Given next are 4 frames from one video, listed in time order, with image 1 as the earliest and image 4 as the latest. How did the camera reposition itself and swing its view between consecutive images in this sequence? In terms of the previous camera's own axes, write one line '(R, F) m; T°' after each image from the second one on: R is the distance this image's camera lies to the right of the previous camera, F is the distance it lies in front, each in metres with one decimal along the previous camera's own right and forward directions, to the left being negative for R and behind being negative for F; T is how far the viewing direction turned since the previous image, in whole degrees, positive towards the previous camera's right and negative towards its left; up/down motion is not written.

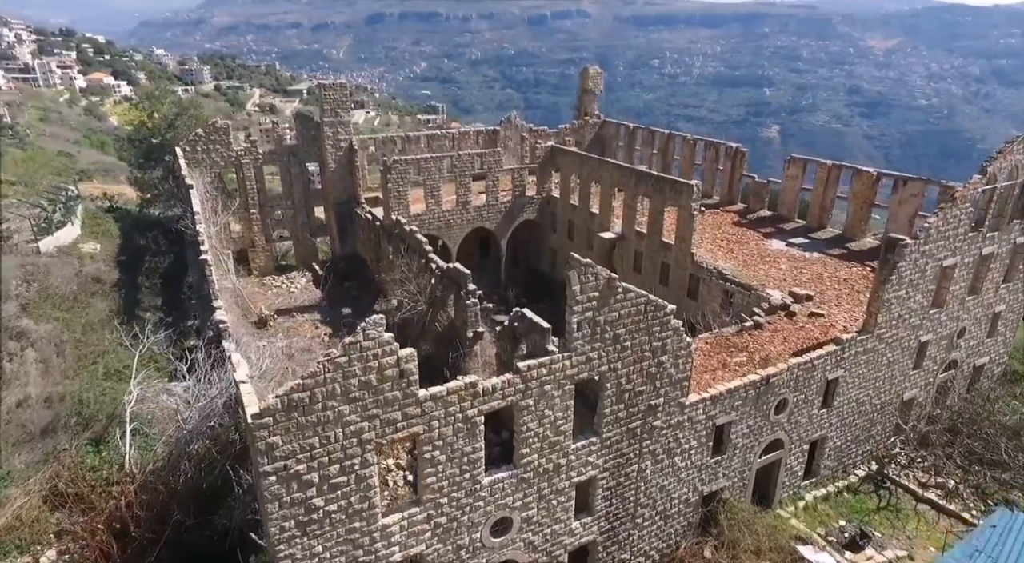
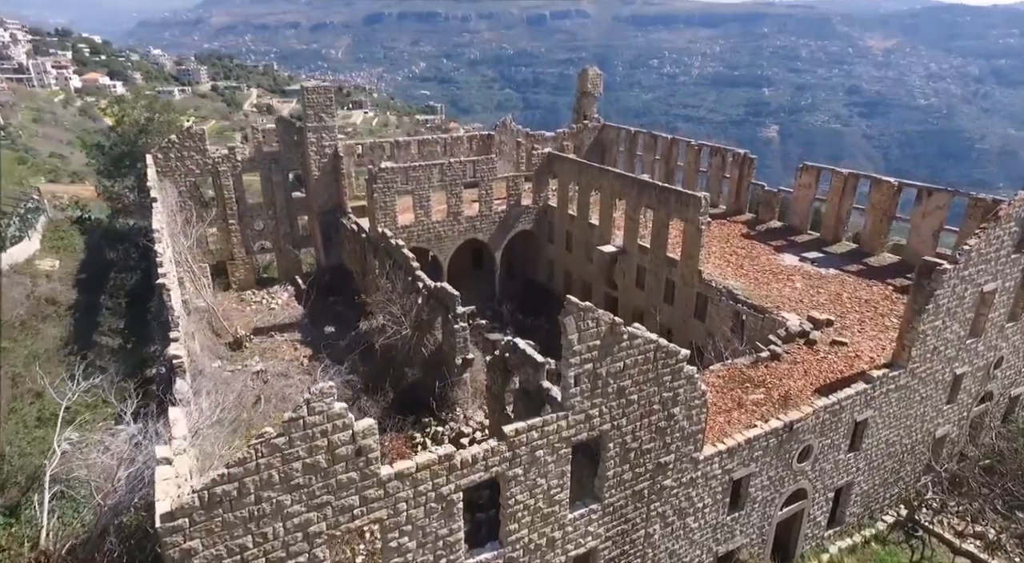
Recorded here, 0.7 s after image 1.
(+0.2, +1.5) m; 0°
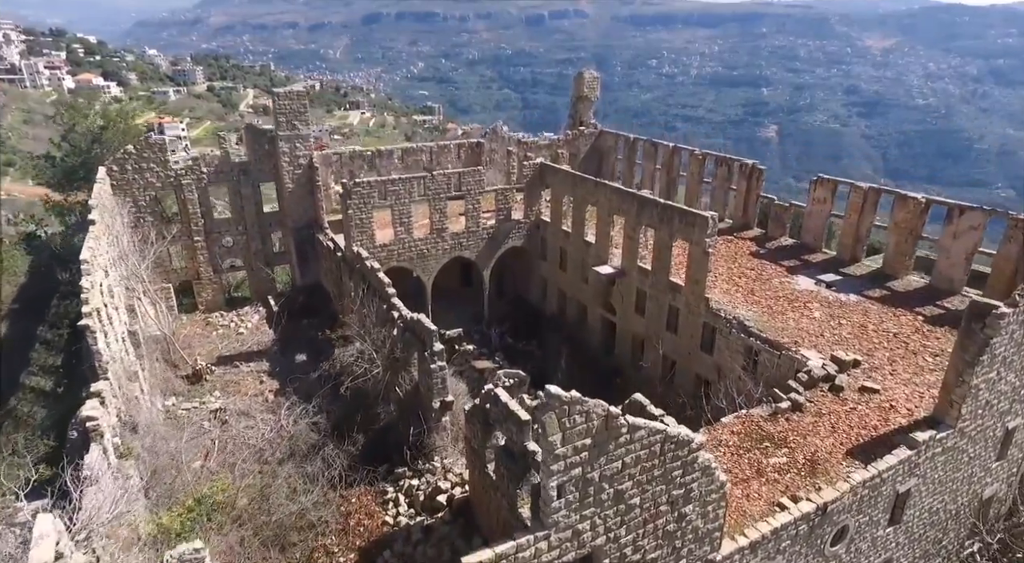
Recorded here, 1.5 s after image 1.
(+0.3, +1.9) m; 0°
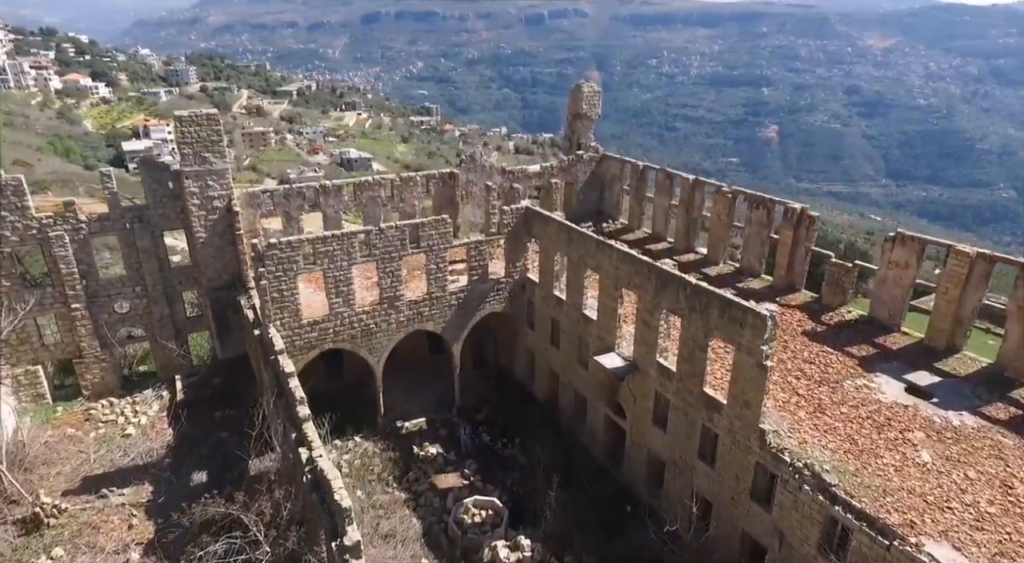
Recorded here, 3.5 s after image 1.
(+0.6, +5.3) m; 0°
